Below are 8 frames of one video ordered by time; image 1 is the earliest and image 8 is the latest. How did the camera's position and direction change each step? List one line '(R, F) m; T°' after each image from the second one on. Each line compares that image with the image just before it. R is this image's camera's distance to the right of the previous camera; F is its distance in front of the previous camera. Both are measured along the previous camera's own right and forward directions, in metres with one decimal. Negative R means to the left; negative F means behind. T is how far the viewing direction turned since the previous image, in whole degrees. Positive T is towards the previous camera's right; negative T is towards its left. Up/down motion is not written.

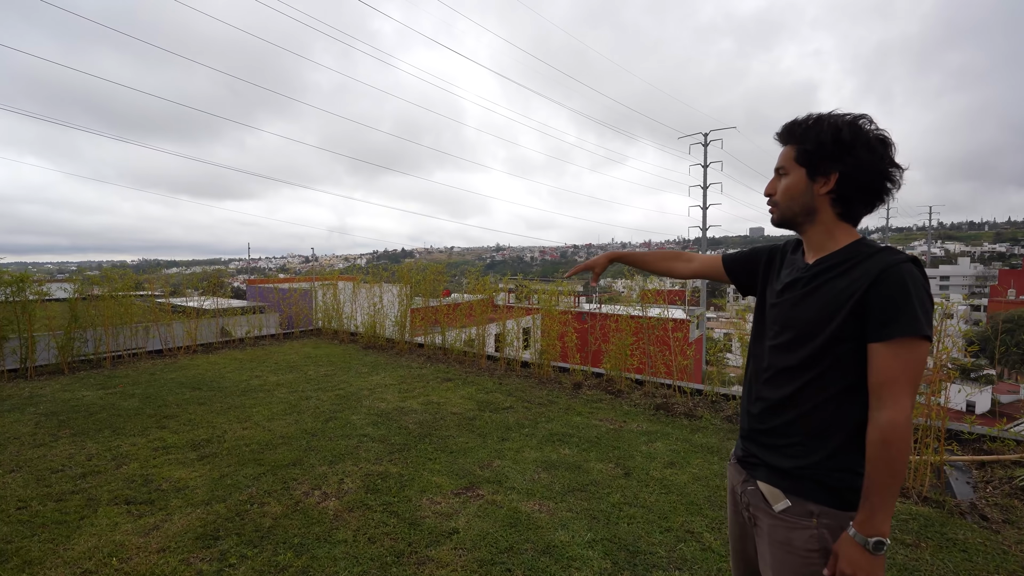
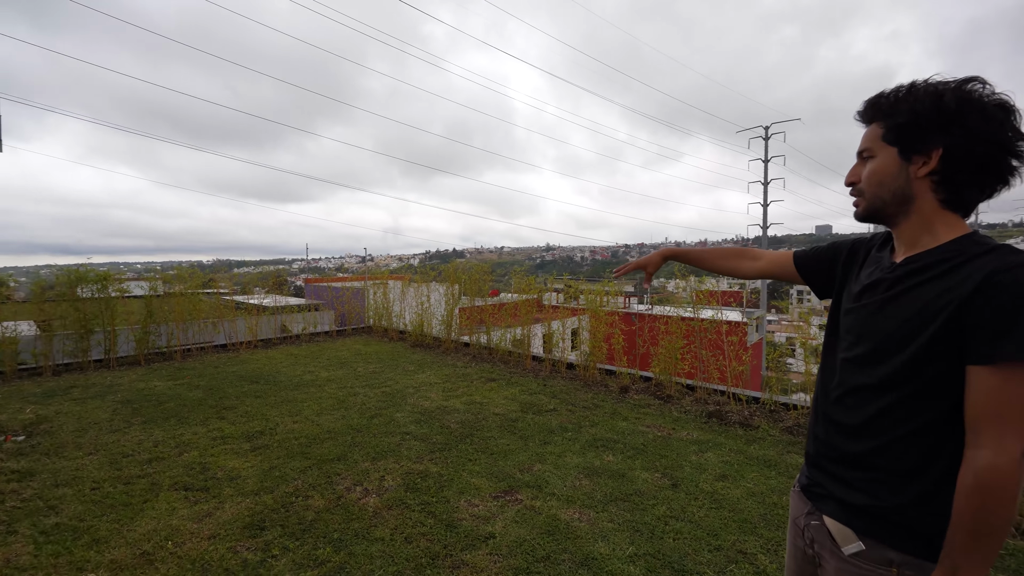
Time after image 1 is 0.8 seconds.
(0.0, +0.1) m; -6°
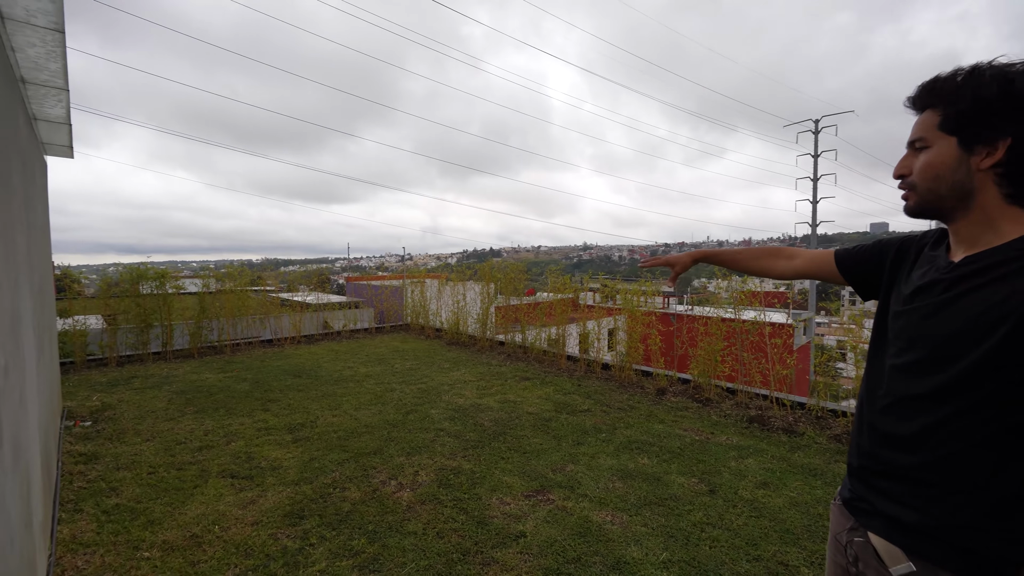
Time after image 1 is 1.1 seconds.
(0.0, 0.0) m; -4°
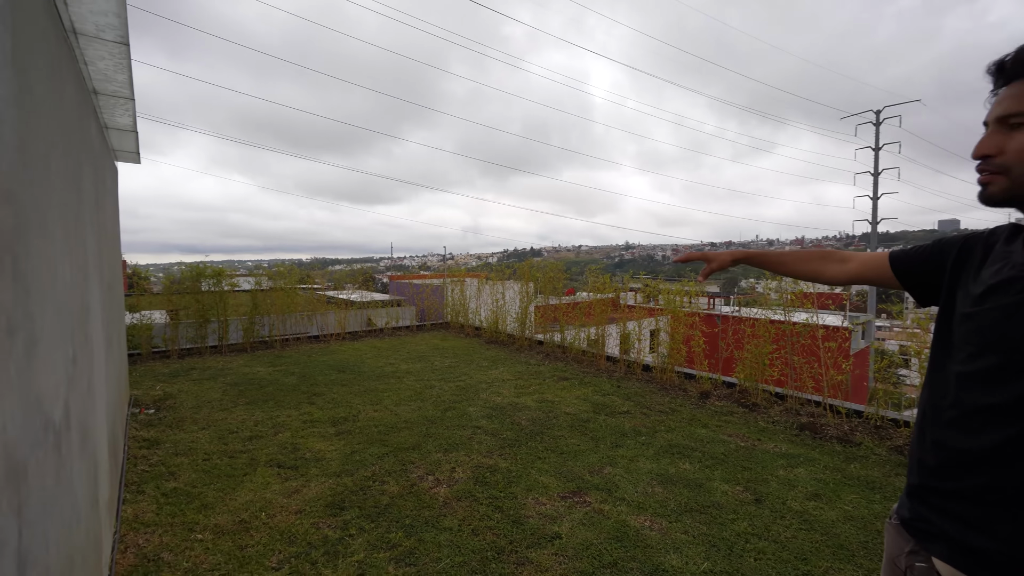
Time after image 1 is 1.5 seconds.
(0.0, 0.0) m; -5°
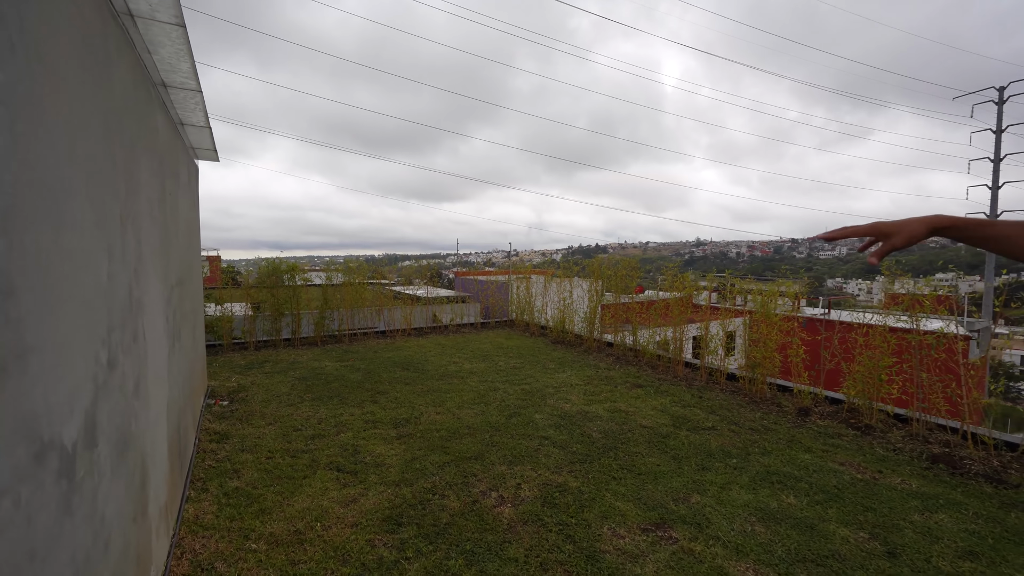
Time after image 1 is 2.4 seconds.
(-0.1, +0.3) m; -8°
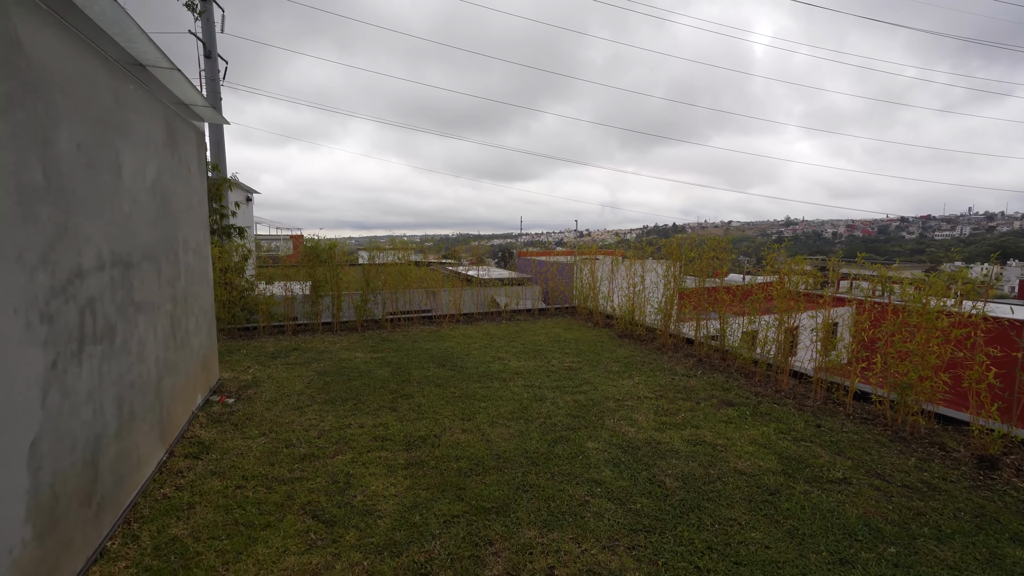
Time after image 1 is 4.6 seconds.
(+0.1, +0.9) m; -9°
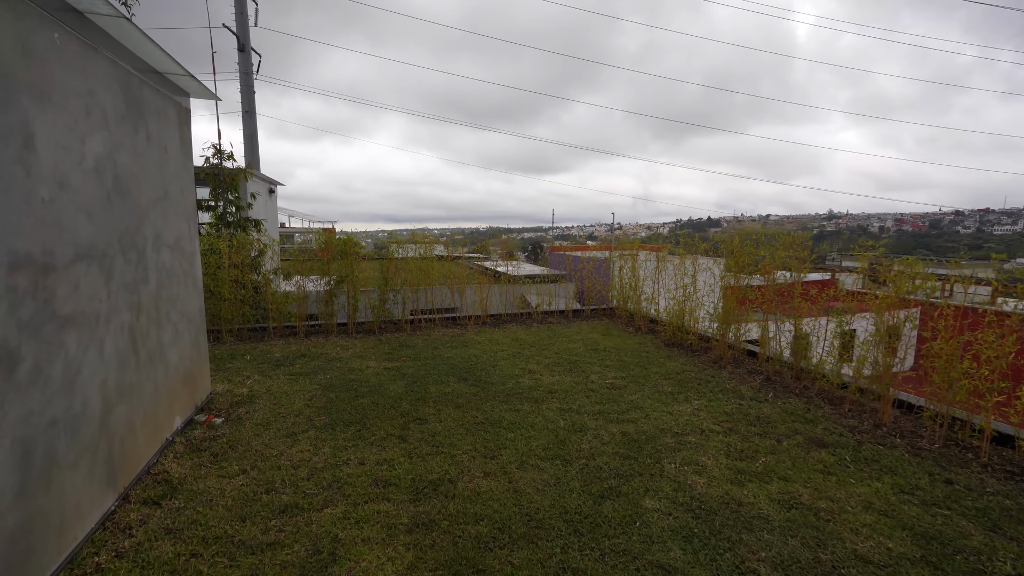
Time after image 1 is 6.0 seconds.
(0.0, +0.6) m; -4°
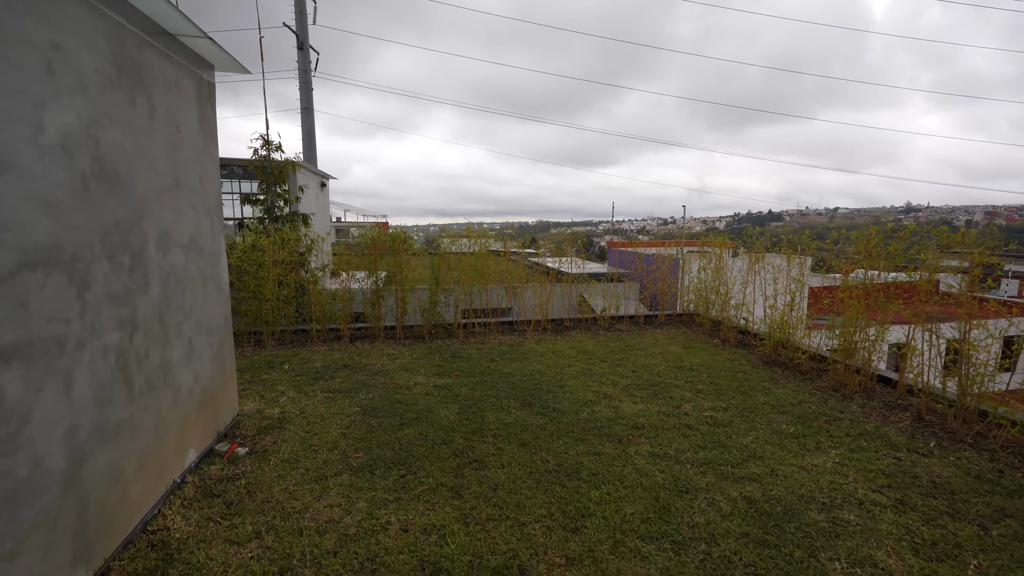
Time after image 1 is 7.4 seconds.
(-0.2, +0.7) m; -6°
